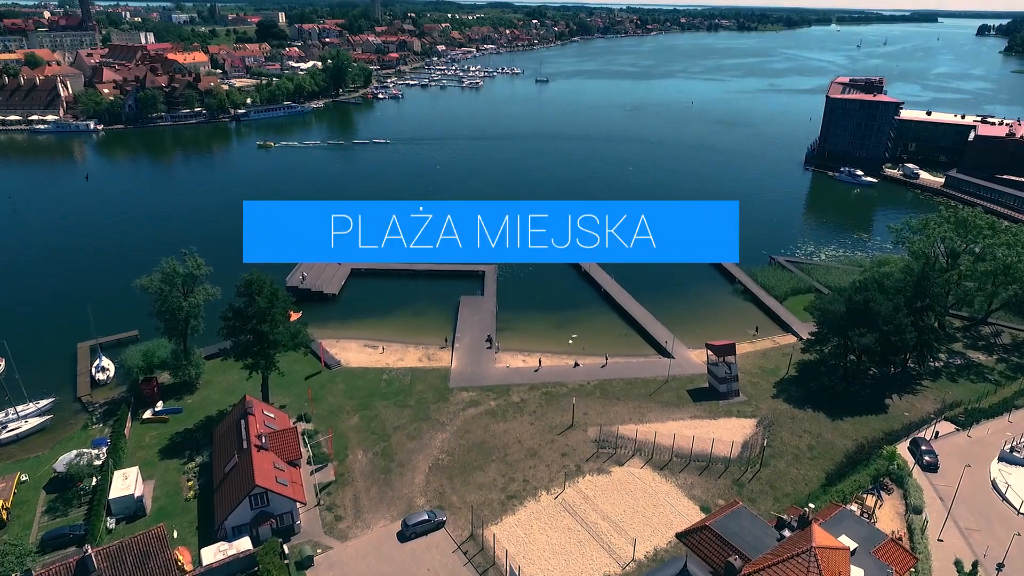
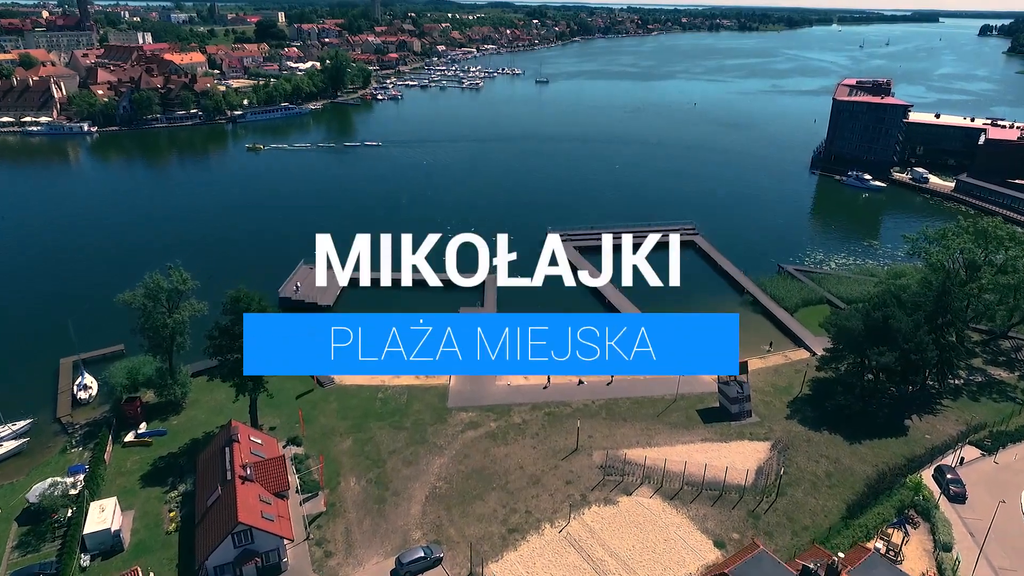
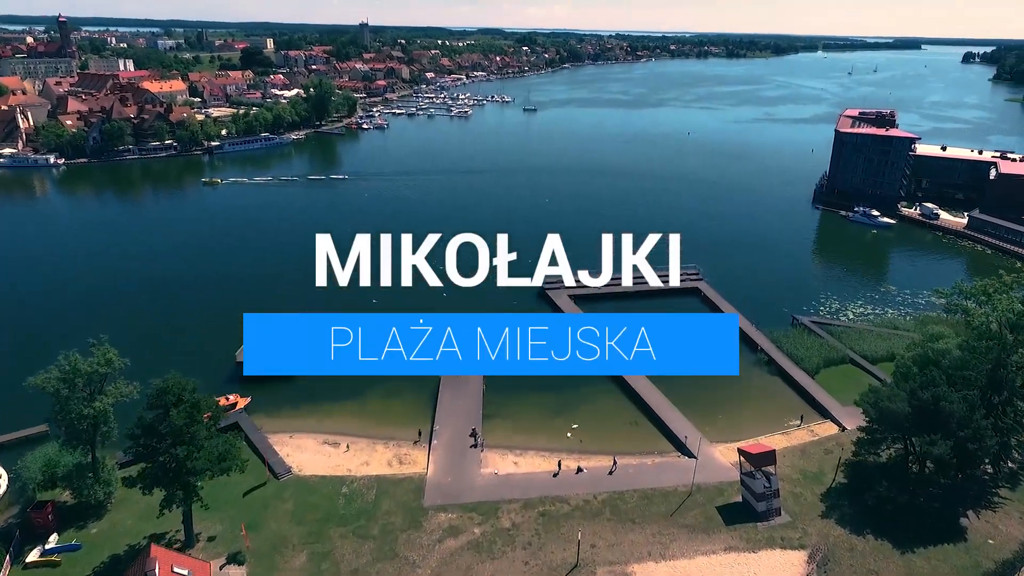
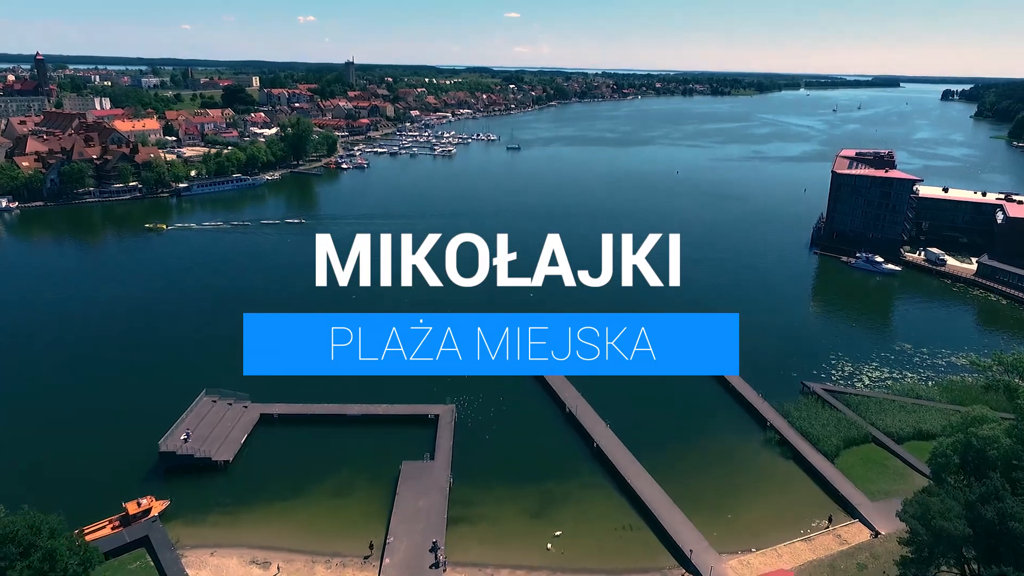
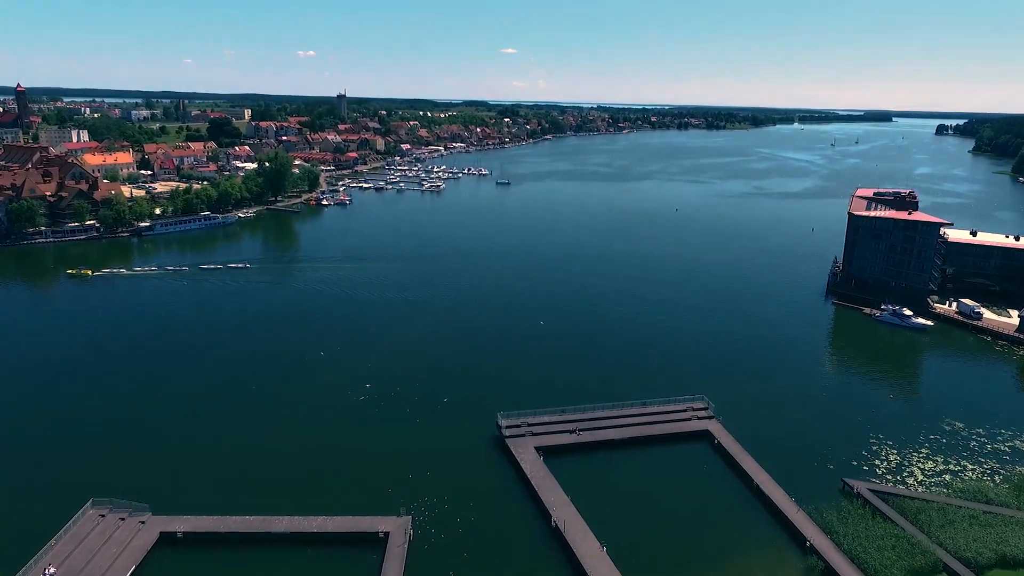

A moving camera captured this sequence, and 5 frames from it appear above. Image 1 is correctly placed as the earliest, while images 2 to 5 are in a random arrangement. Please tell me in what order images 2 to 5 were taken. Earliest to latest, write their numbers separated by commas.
2, 3, 4, 5
